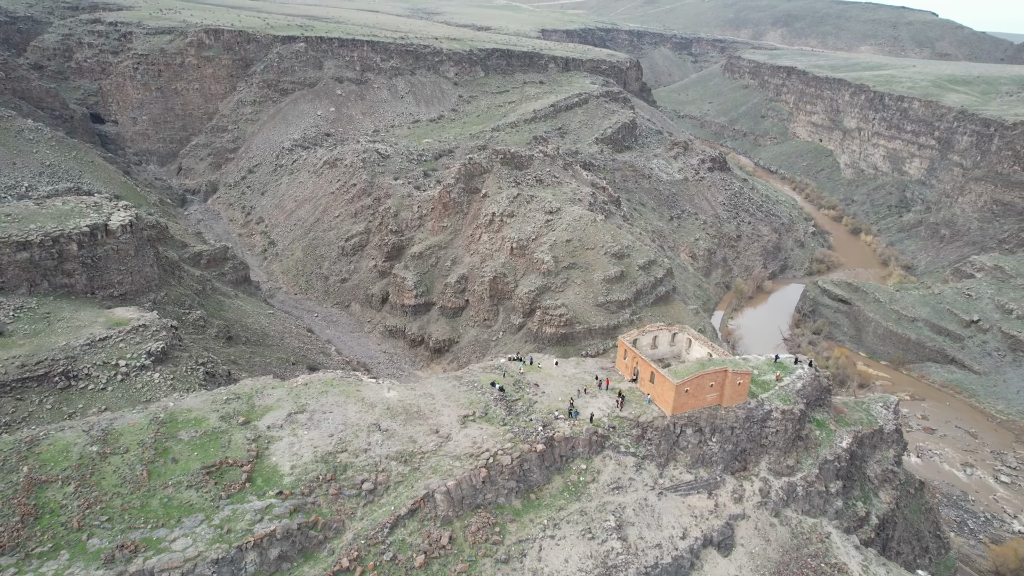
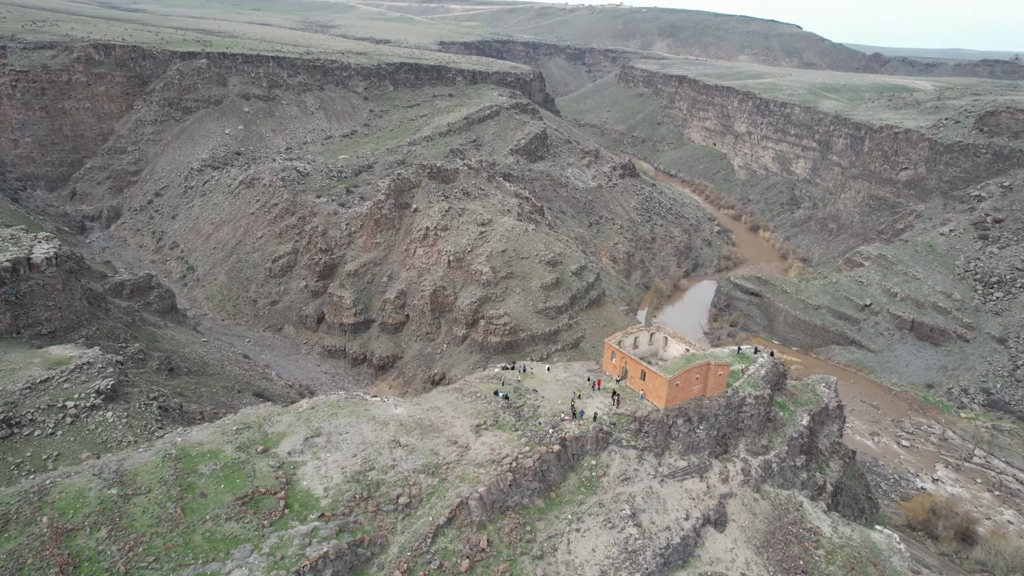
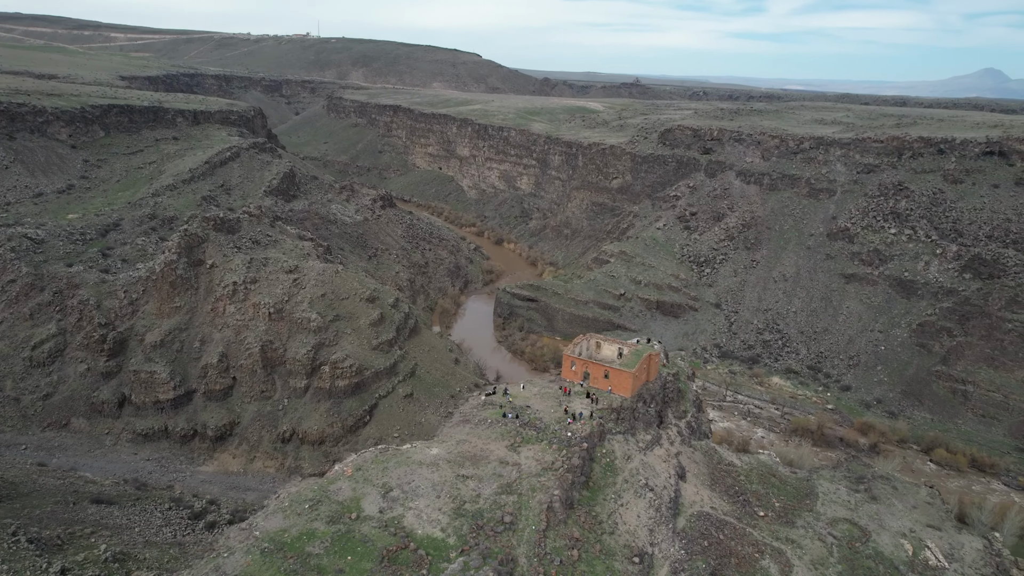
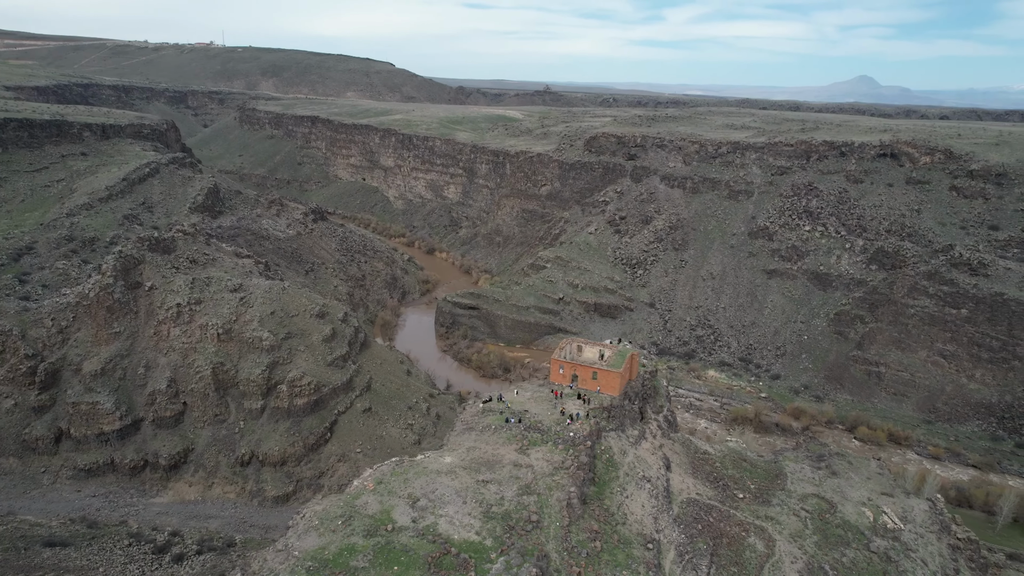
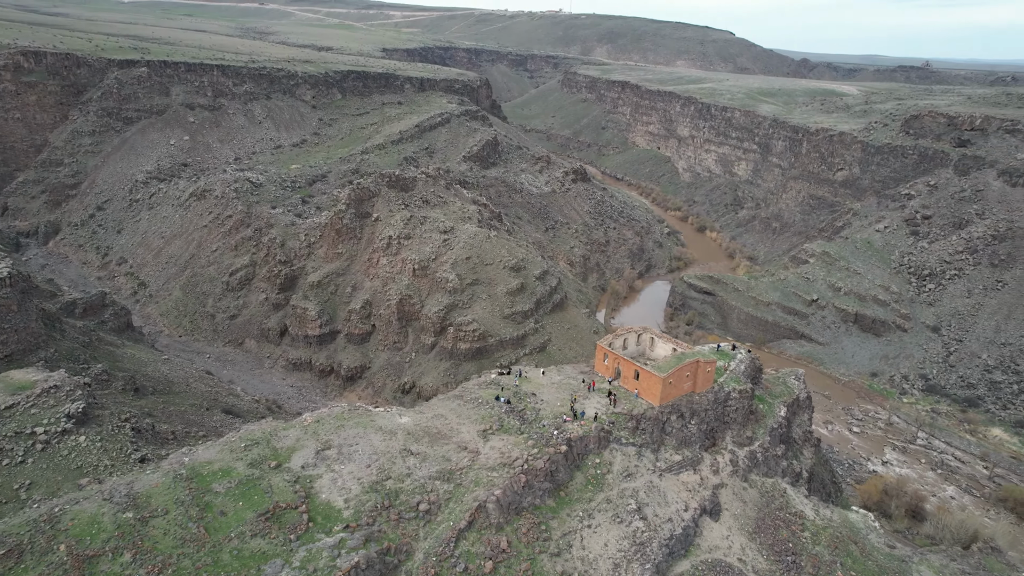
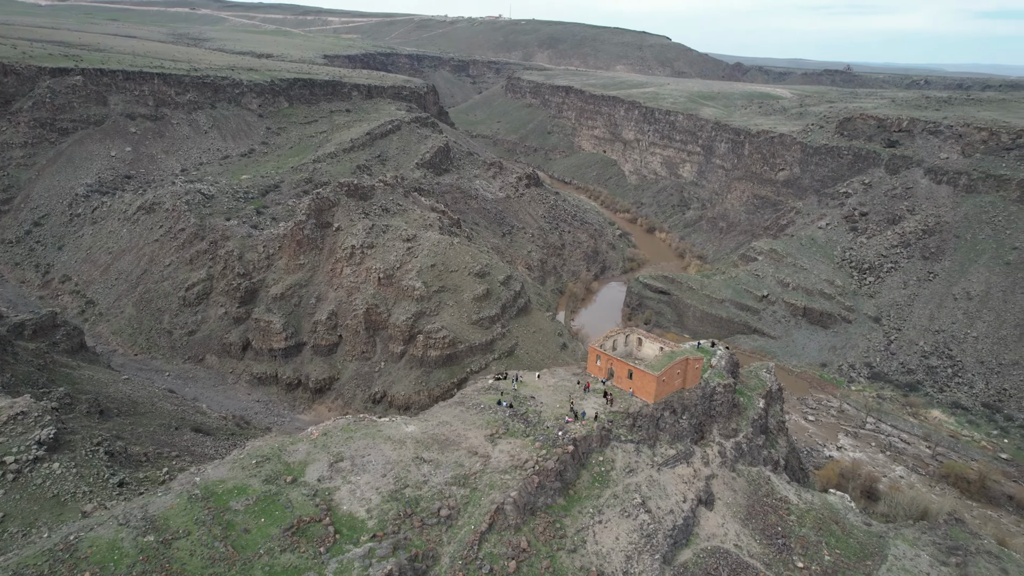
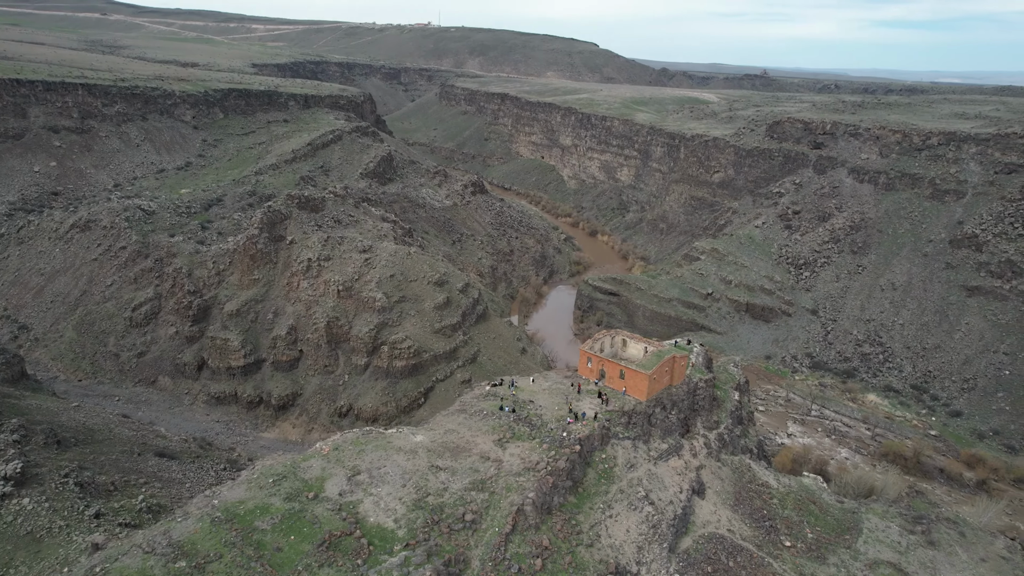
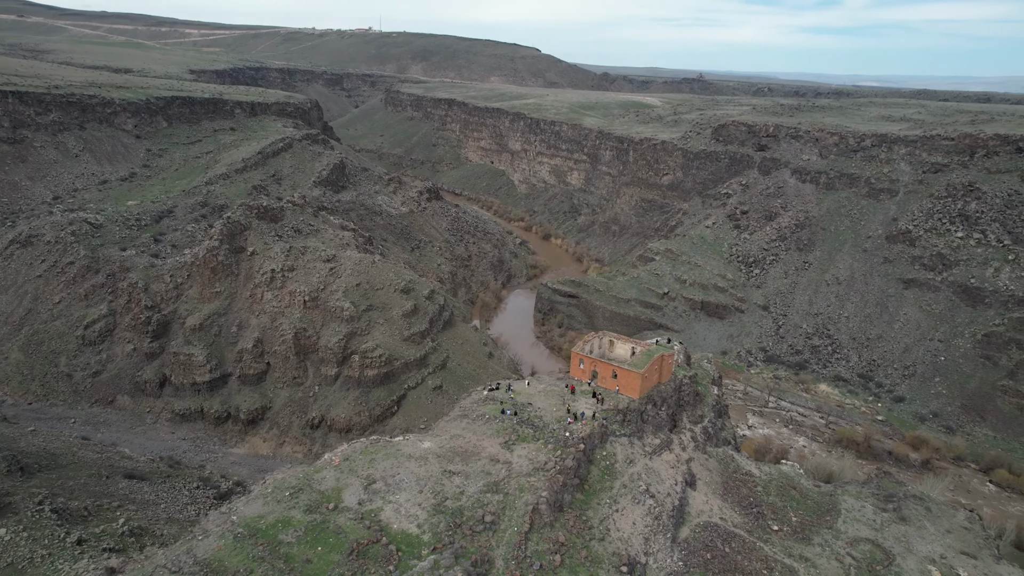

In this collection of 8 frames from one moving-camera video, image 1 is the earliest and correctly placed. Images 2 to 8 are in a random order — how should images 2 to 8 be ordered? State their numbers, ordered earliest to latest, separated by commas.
2, 5, 6, 7, 8, 3, 4
